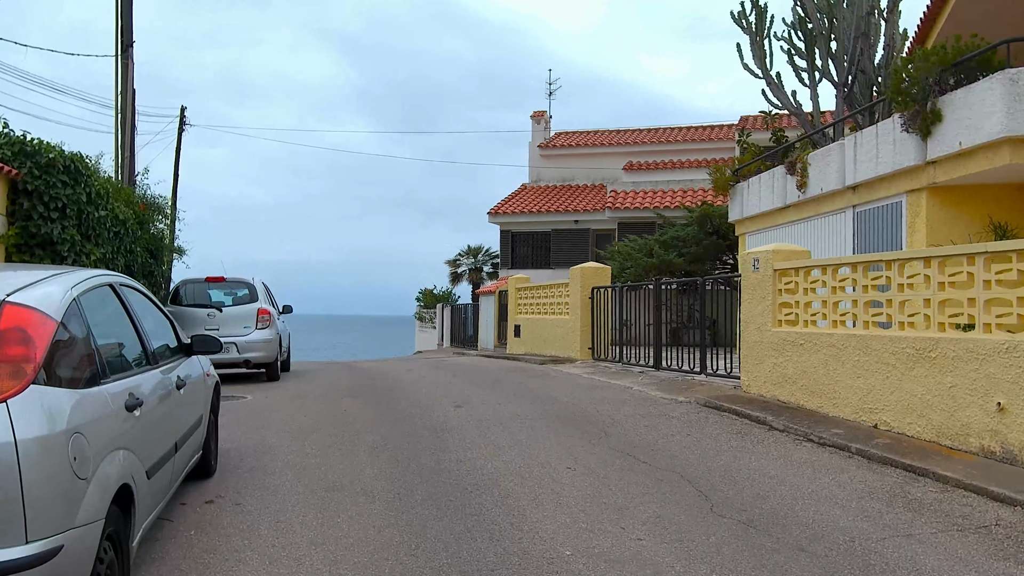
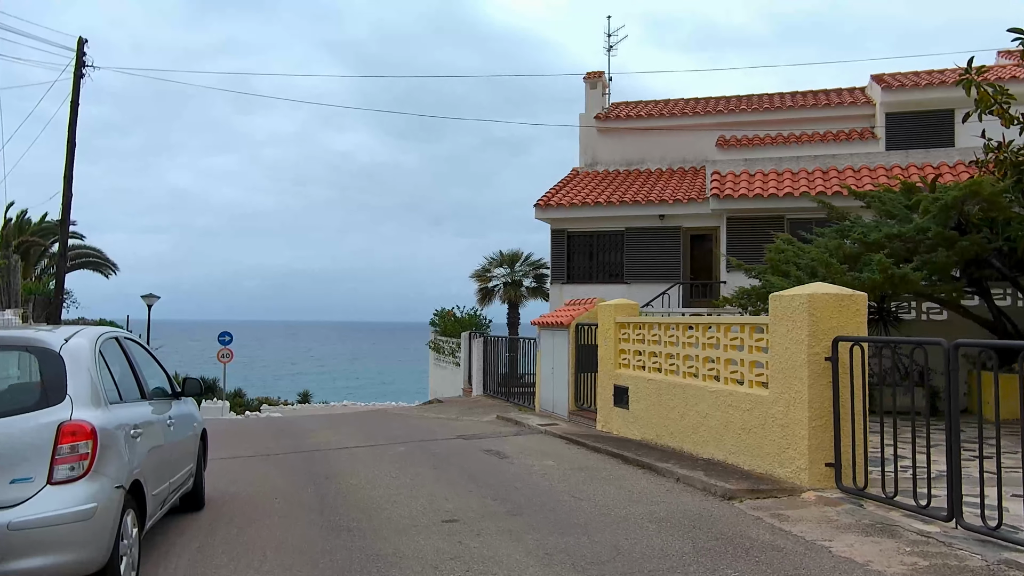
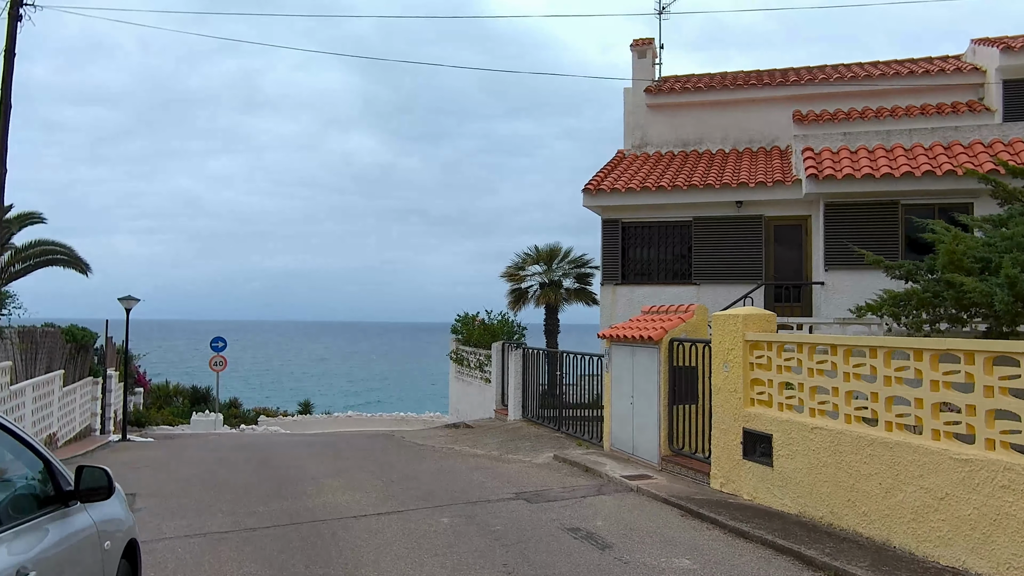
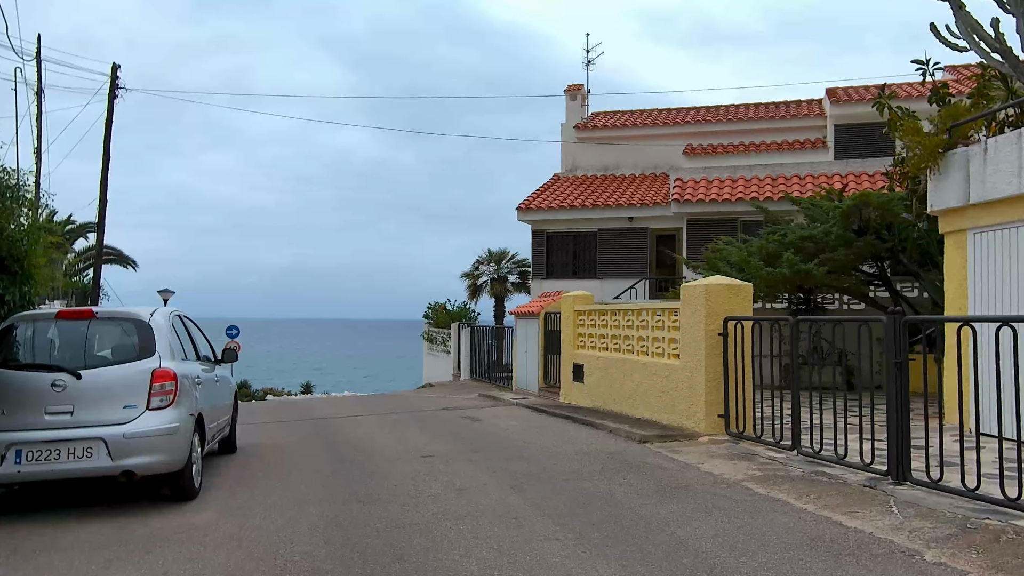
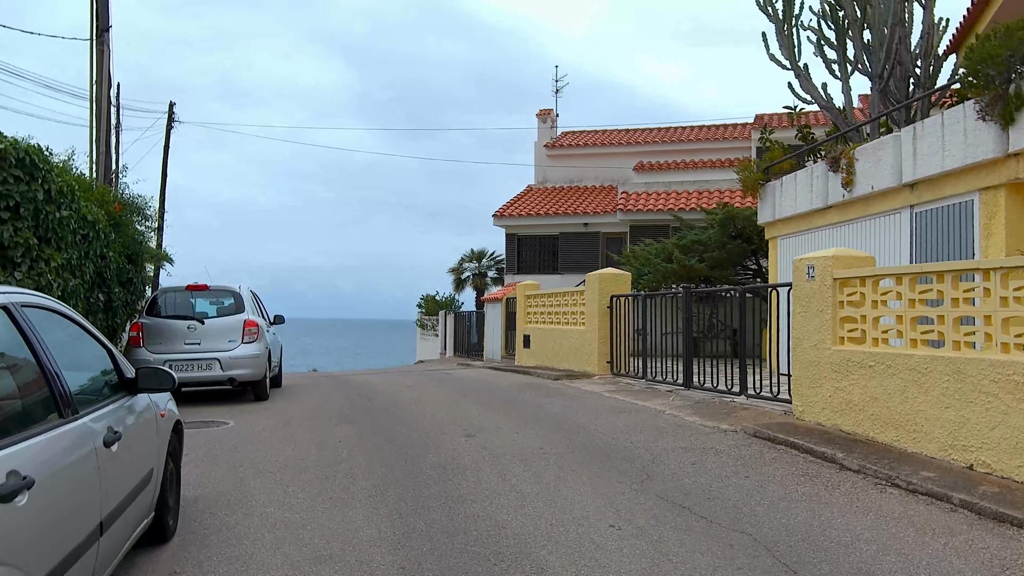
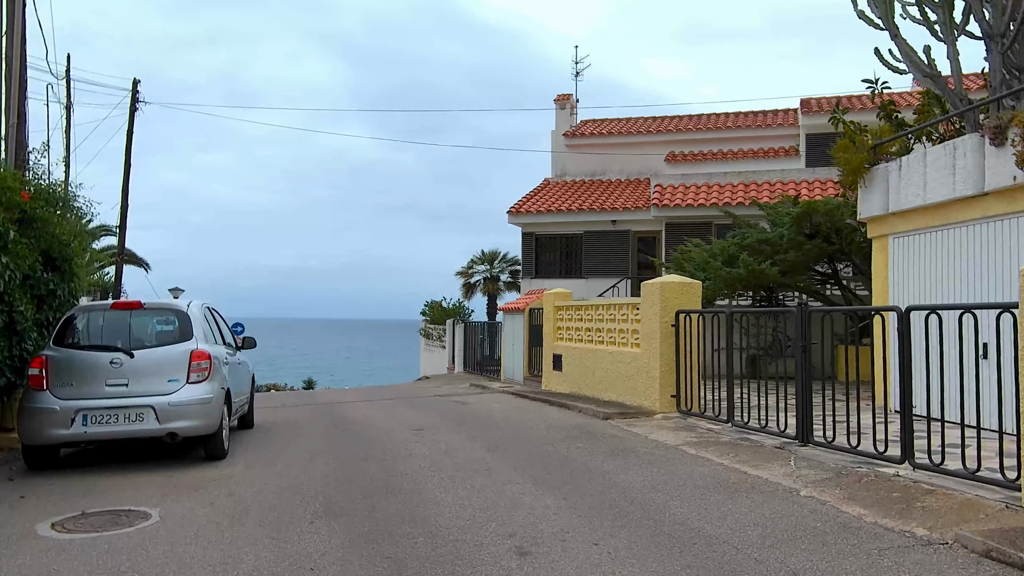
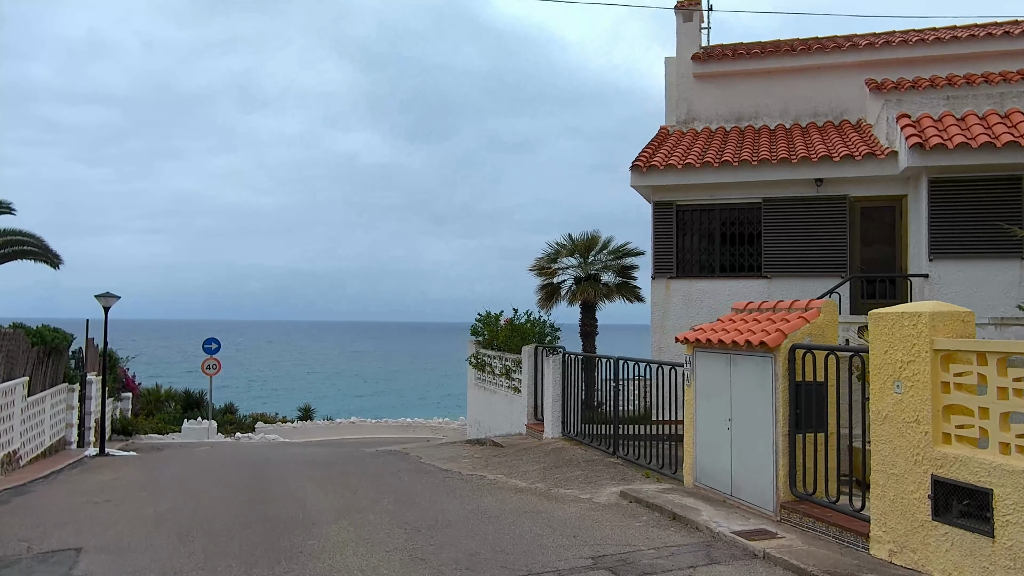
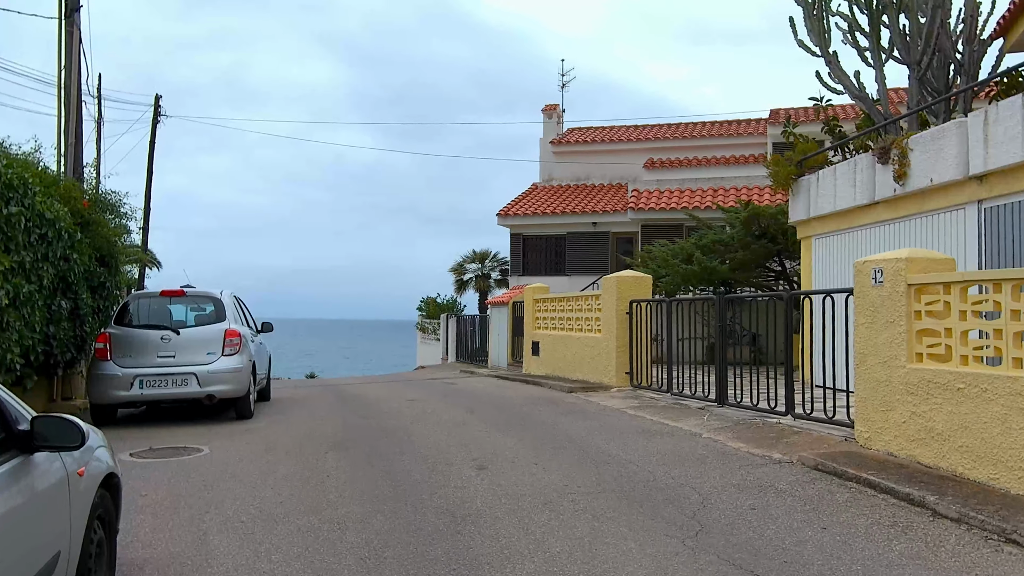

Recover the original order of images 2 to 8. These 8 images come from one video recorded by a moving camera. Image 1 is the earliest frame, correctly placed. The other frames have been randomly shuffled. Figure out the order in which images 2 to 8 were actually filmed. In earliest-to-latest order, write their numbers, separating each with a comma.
5, 8, 6, 4, 2, 3, 7
